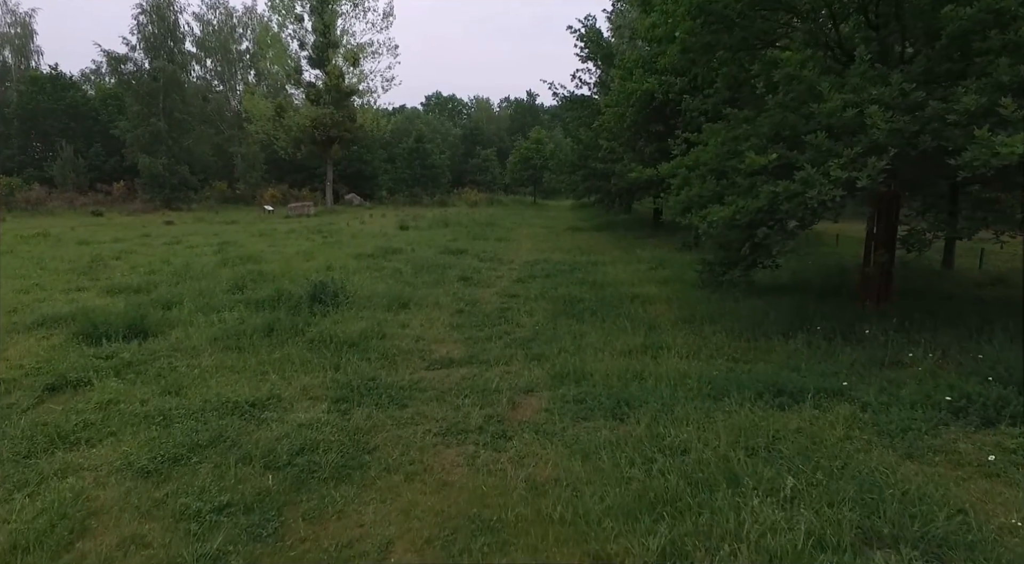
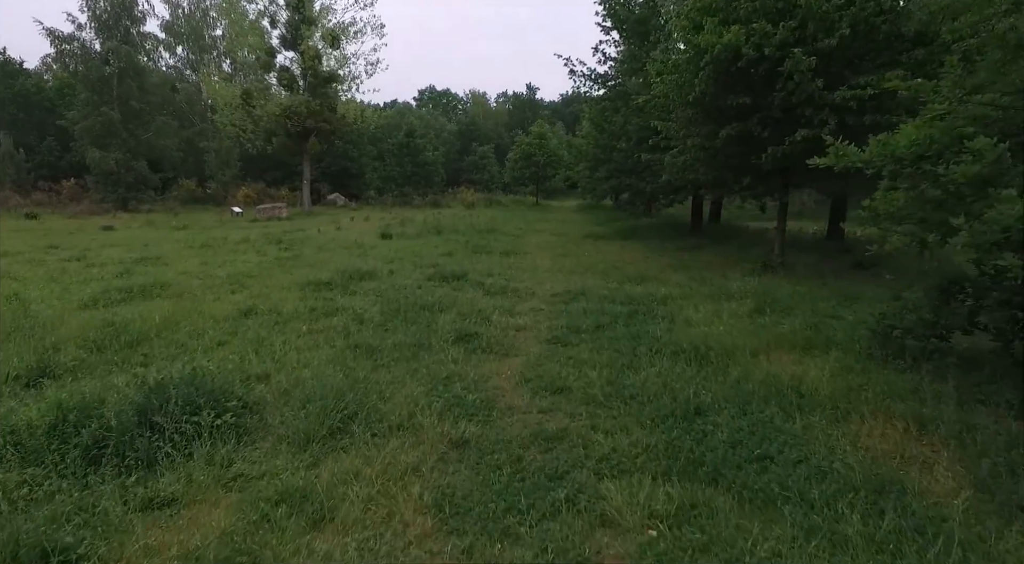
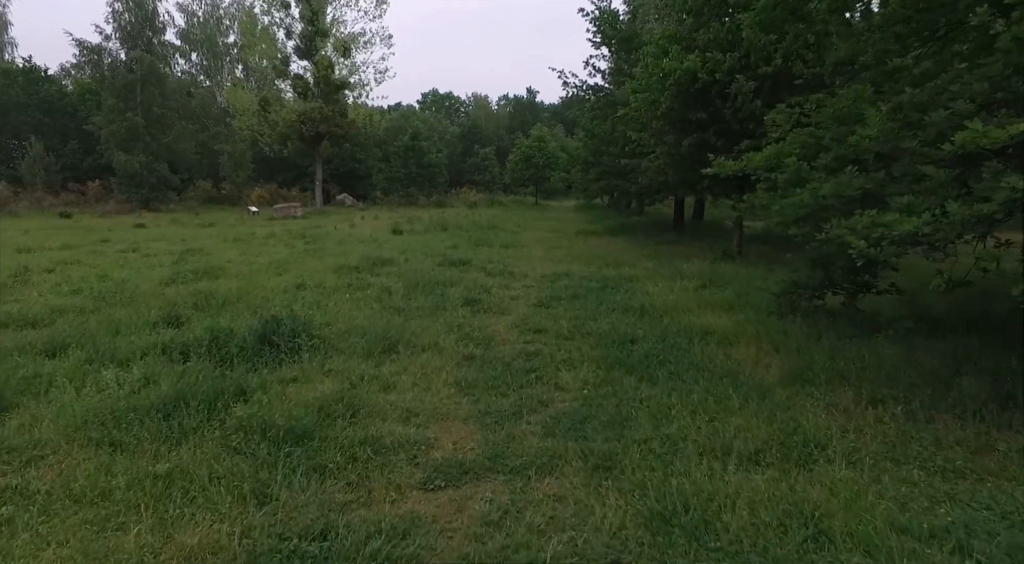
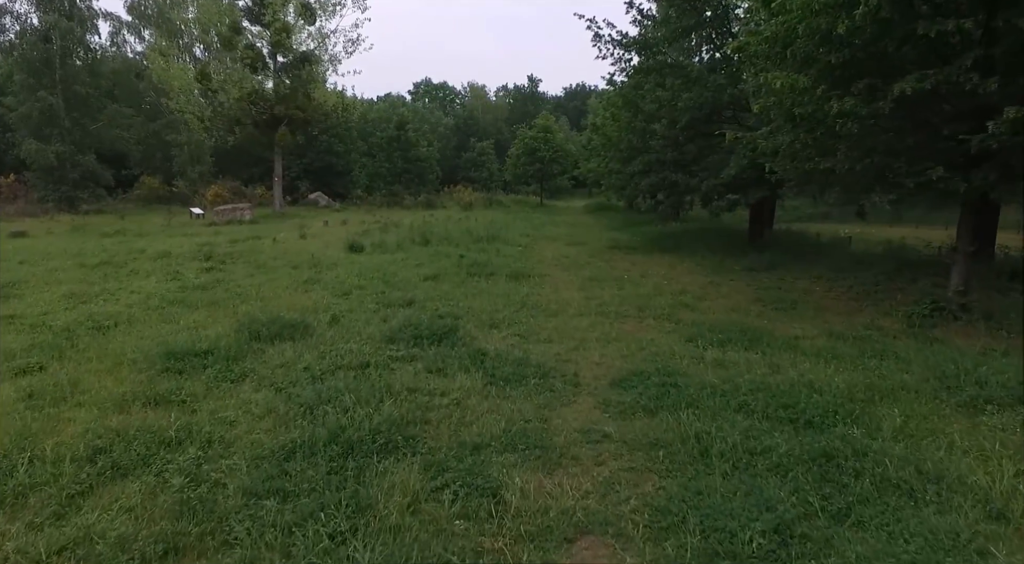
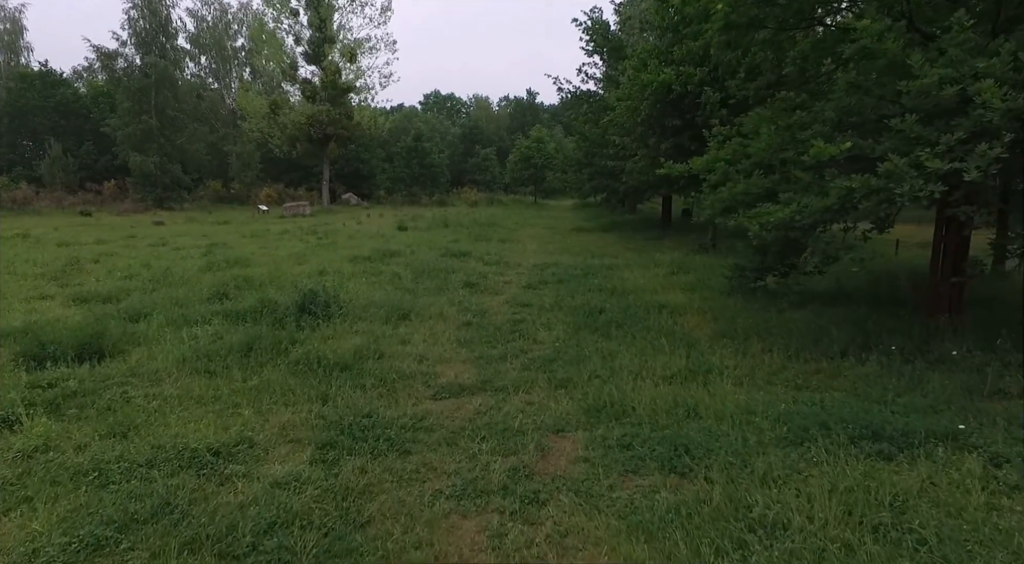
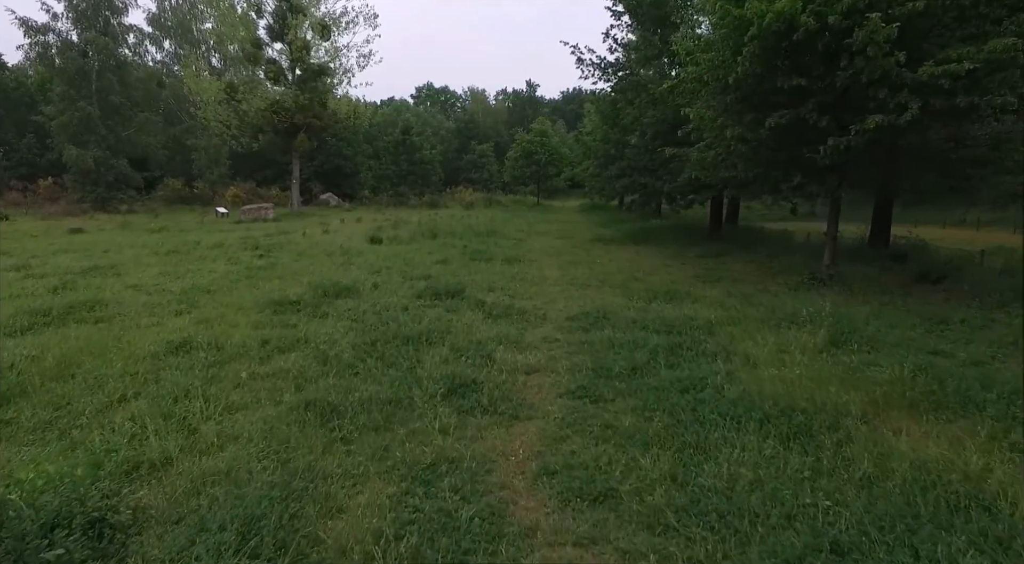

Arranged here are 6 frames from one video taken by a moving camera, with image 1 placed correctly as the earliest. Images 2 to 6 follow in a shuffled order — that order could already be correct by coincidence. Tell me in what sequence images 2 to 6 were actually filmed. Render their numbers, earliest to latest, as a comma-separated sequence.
5, 3, 2, 6, 4
